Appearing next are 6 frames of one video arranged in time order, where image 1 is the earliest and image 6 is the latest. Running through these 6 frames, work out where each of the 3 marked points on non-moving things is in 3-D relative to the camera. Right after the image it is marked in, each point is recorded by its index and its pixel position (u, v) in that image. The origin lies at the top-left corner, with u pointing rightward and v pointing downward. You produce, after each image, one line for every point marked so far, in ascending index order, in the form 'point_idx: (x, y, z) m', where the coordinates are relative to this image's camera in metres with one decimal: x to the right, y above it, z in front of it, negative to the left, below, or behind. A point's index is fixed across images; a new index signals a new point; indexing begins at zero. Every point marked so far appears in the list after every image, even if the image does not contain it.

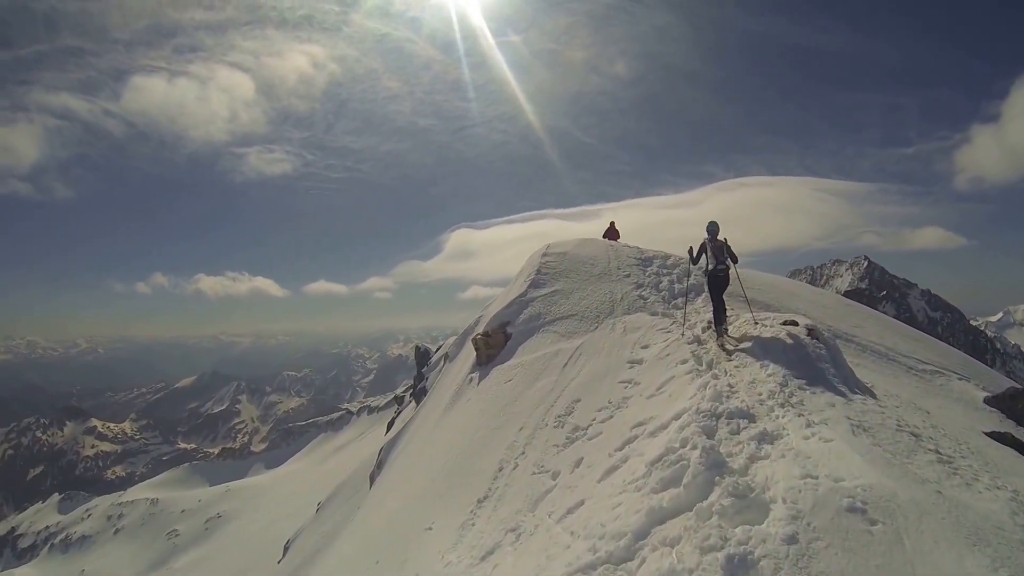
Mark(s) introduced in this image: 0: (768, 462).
0: (+5.3, -3.7, +12.0) m
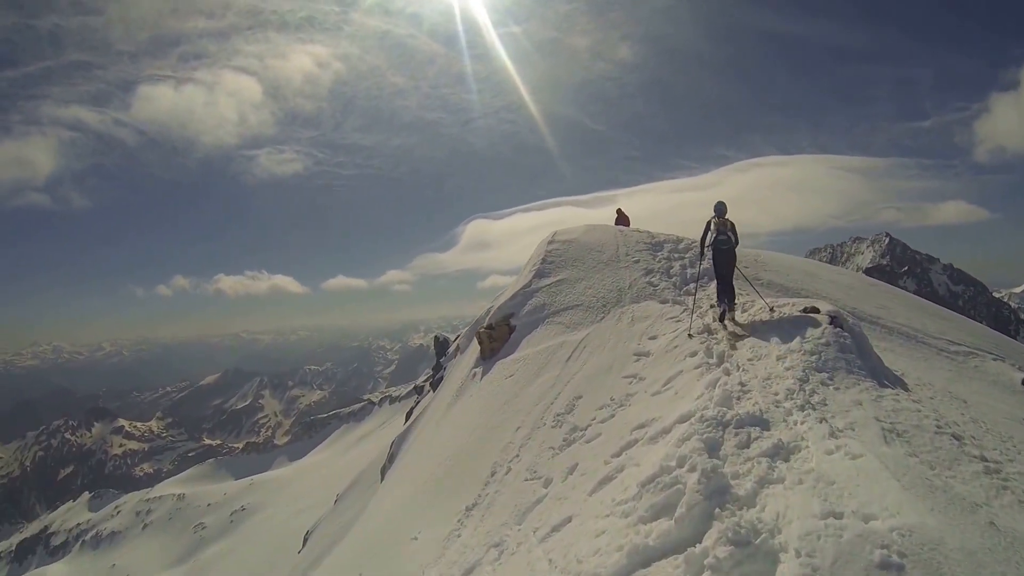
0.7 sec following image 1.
0: (+4.7, -3.4, +10.1) m
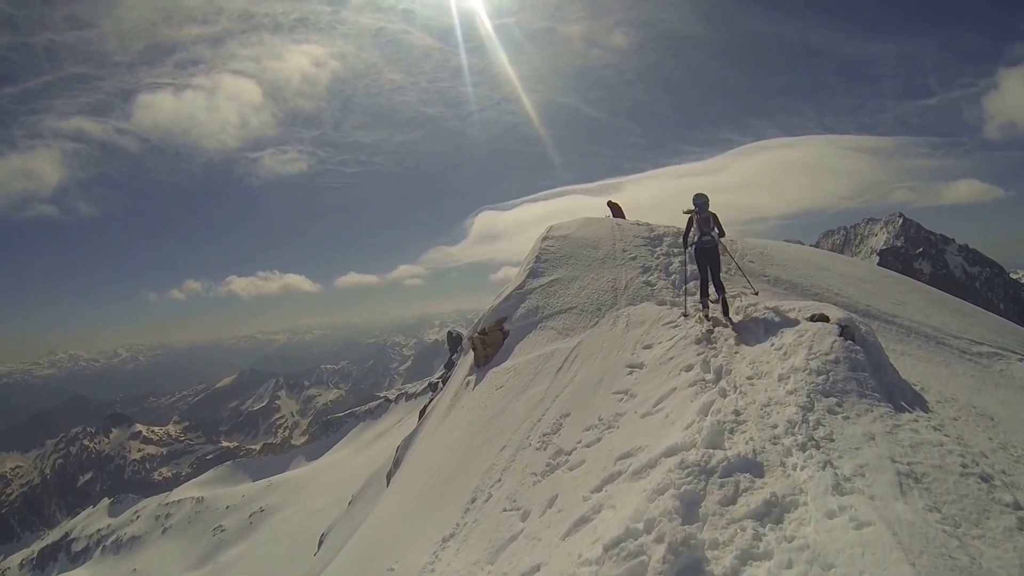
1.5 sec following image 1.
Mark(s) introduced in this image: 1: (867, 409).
0: (+3.7, -3.9, +8.3) m
1: (+8.6, -2.9, +13.9) m
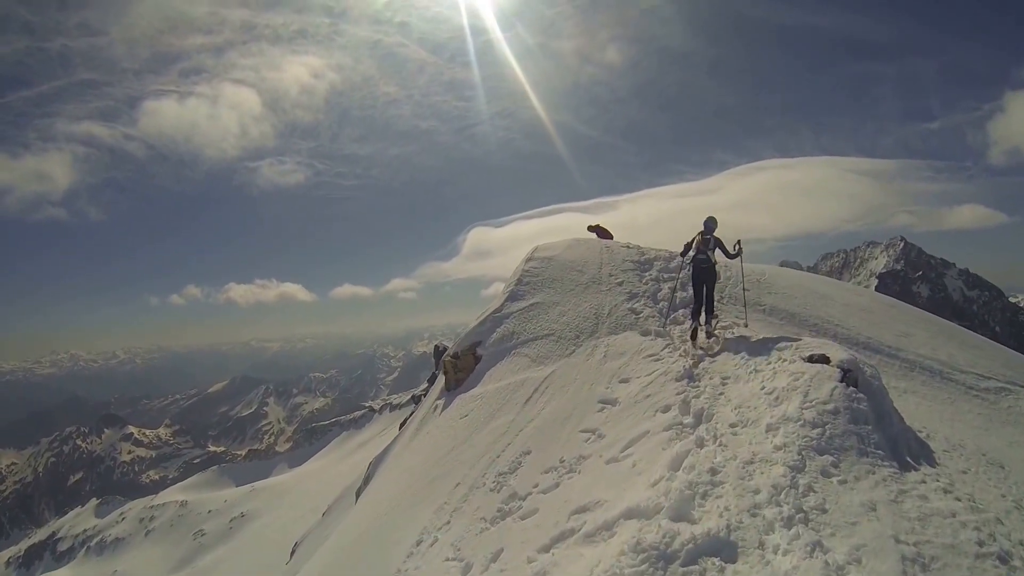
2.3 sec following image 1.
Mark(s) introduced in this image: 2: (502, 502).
0: (+2.4, -4.5, +6.3) m
1: (+7.3, -3.8, +12.0) m
2: (-0.1, -6.7, +17.8) m
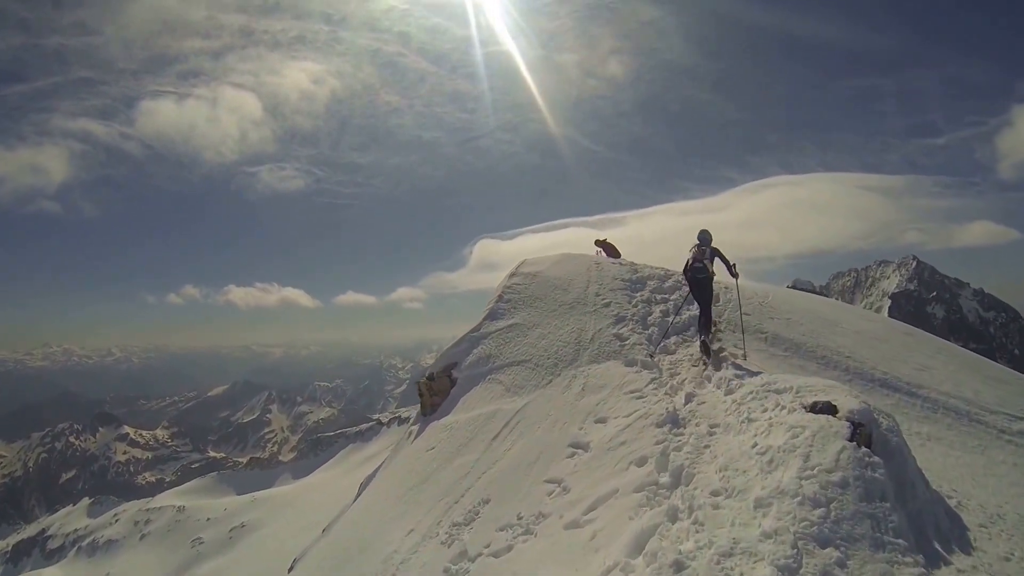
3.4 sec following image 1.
0: (+0.8, -5.0, +3.4) m
1: (+5.8, -4.5, +9.0) m
2: (-1.5, -7.4, +14.9) m
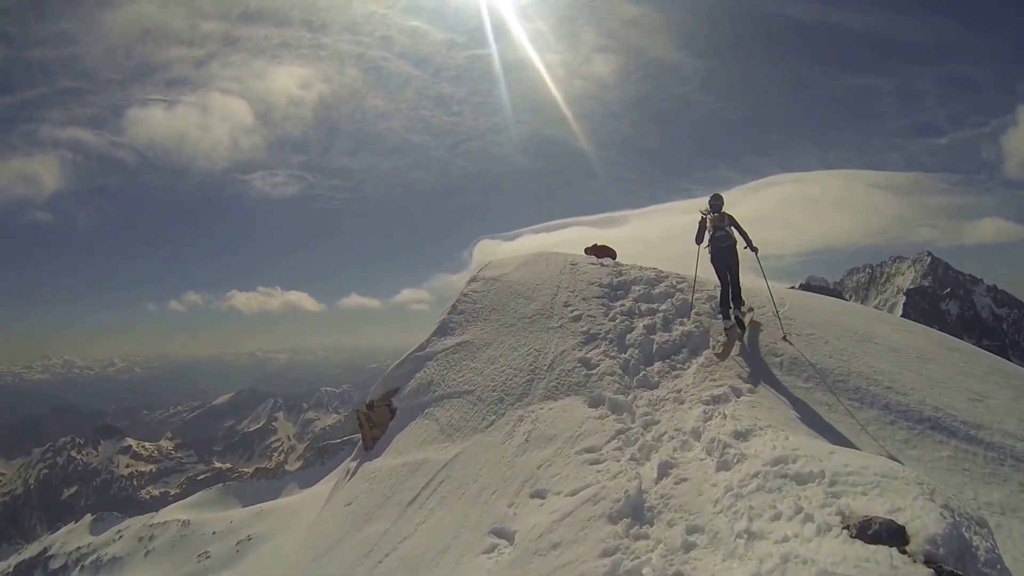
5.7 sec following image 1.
0: (-1.8, -5.4, -2.3) m
1: (+3.3, -4.8, +3.2) m
2: (-3.9, -7.8, +9.3) m
